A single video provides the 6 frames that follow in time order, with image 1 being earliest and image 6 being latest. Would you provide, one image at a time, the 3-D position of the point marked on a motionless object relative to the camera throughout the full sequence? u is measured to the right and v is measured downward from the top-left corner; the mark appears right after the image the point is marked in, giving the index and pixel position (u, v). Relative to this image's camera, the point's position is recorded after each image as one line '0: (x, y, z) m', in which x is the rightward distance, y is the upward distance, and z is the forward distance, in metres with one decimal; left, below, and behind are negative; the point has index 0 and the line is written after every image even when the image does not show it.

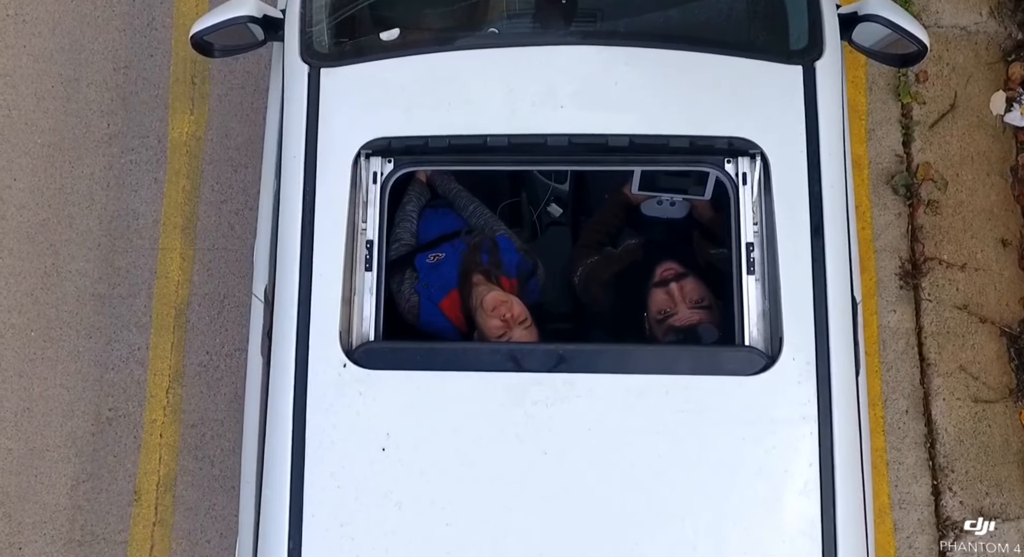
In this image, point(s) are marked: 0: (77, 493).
0: (-1.7, -0.8, +4.7) m
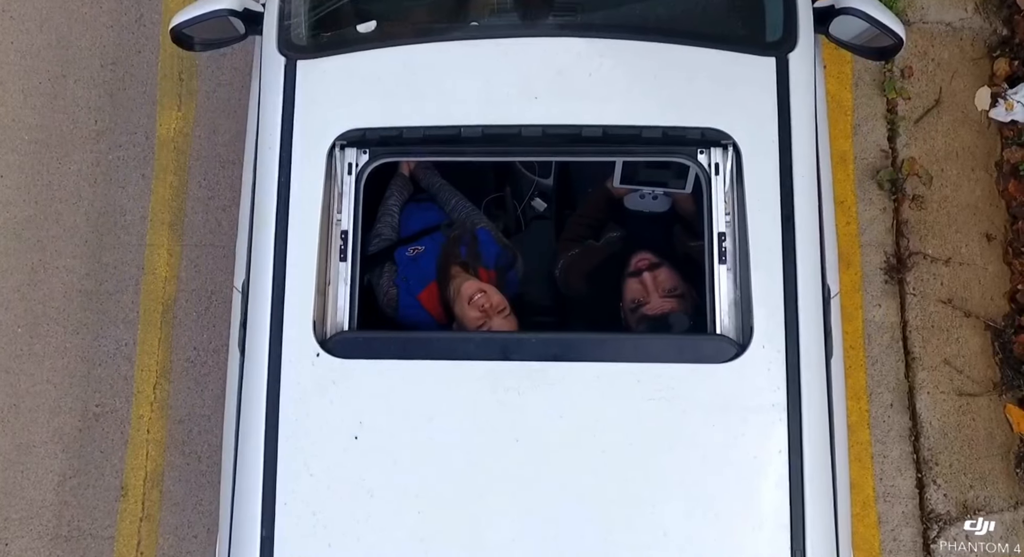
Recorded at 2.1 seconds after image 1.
0: (-1.8, -0.8, +4.7) m
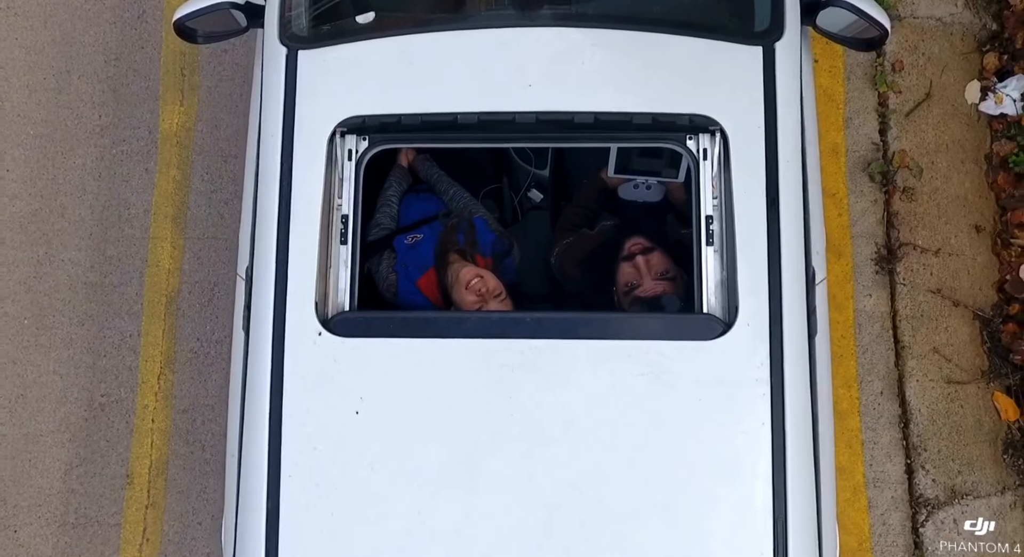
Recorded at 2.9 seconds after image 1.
0: (-1.8, -0.8, +4.8) m
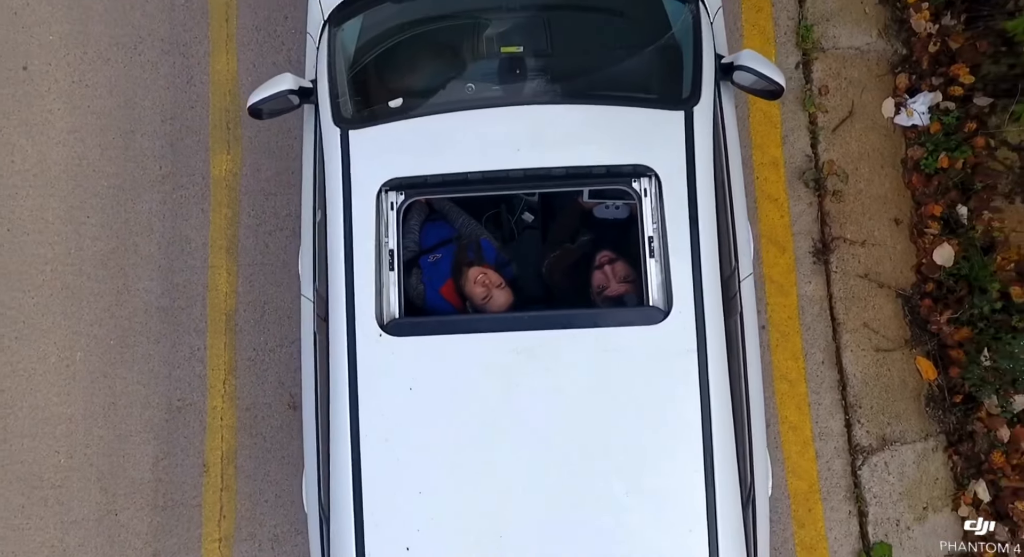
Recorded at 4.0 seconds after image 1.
0: (-1.7, -0.9, +5.8) m
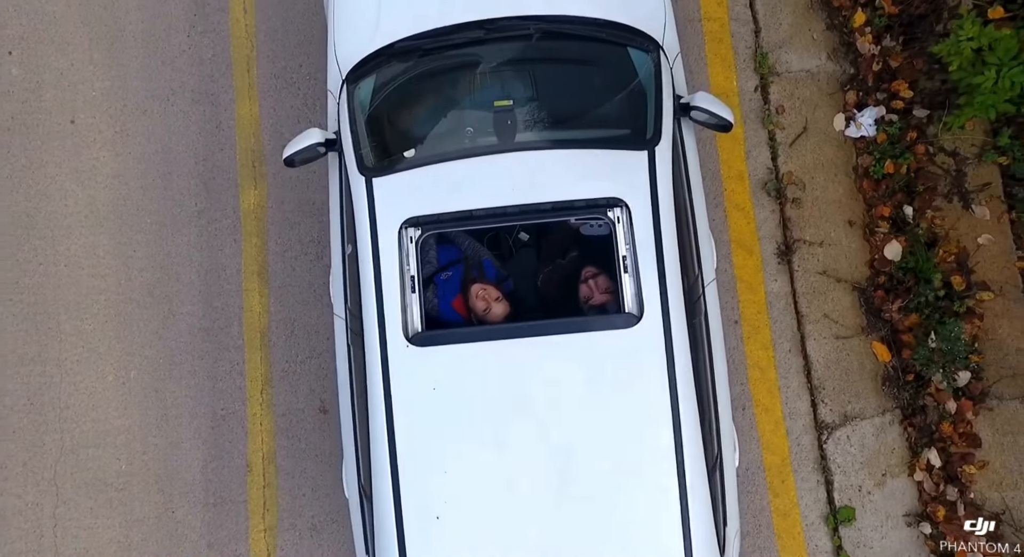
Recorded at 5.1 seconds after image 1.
0: (-1.7, -1.1, +6.6) m
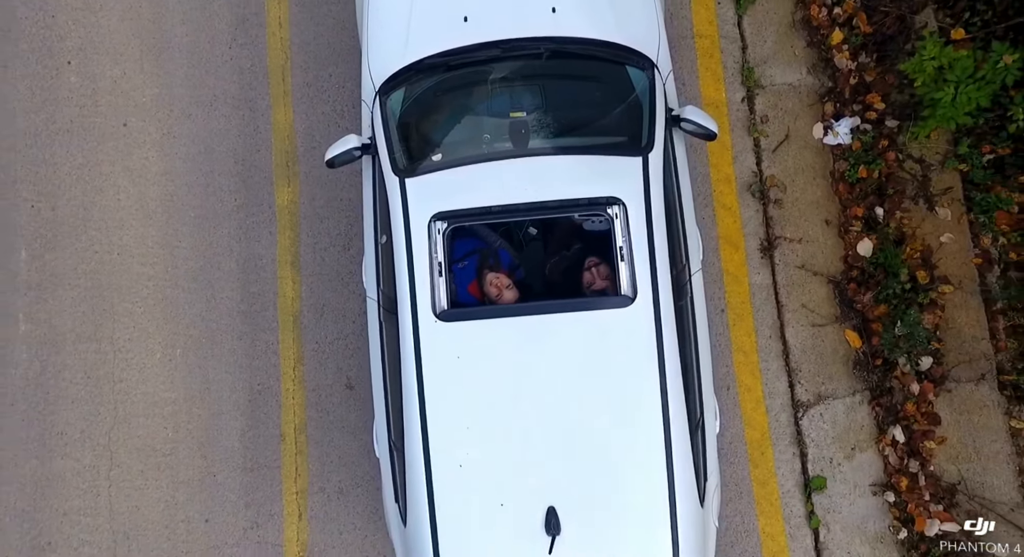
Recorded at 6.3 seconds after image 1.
0: (-1.6, -1.0, +7.3) m
